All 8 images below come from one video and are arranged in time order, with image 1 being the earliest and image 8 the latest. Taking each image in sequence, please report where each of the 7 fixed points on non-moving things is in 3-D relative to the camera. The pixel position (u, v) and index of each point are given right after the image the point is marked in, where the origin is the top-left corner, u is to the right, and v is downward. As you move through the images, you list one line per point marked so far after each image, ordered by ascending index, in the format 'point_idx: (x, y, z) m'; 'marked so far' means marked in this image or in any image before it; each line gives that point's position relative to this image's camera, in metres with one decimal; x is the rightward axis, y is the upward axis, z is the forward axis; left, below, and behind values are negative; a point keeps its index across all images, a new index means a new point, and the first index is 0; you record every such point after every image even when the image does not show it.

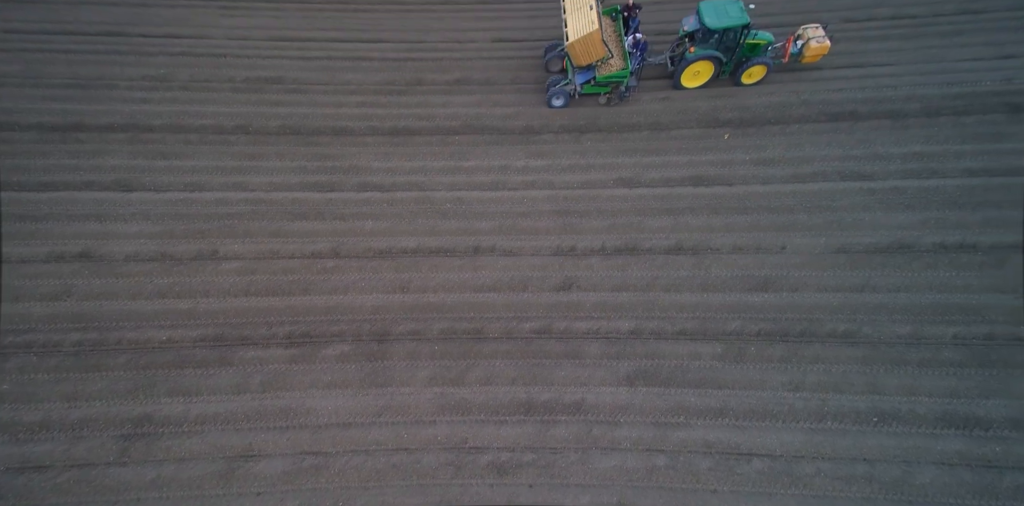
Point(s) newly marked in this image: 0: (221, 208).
0: (-3.7, +0.6, +5.8) m
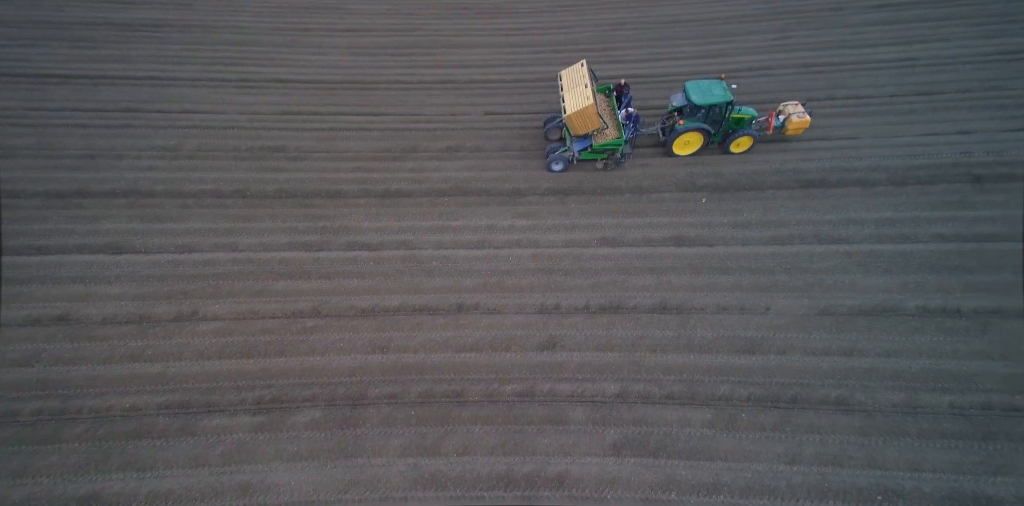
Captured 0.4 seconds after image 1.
0: (-3.8, -0.2, +5.7) m
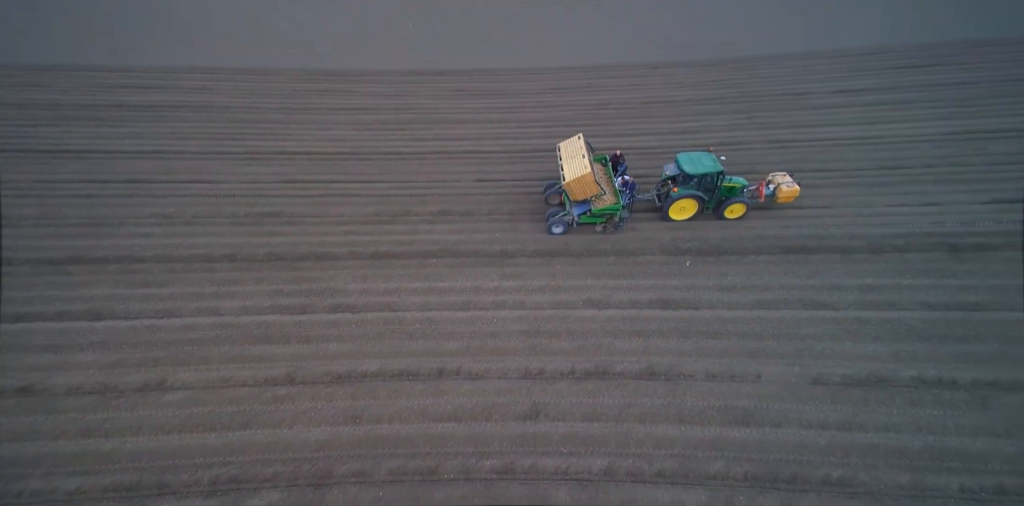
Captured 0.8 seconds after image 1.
0: (-4.0, -1.0, +5.5) m
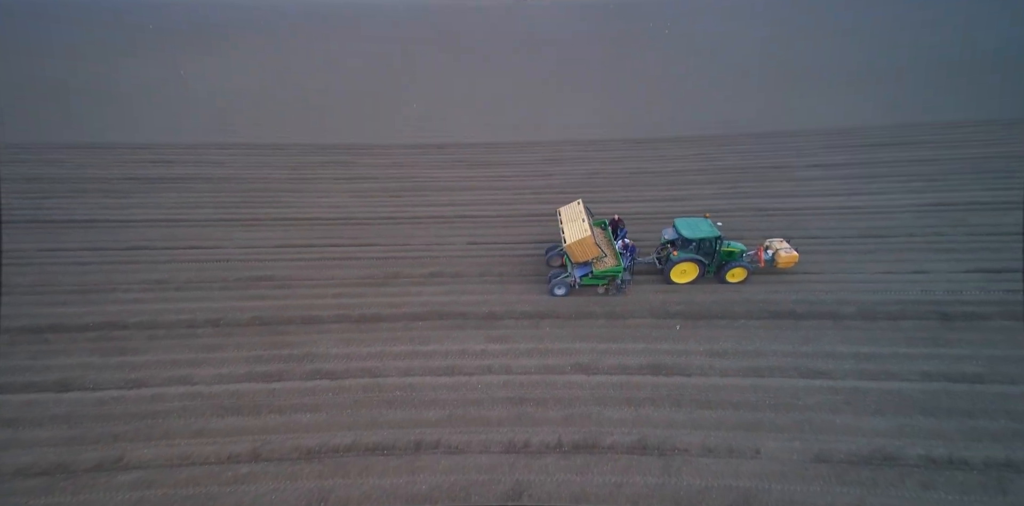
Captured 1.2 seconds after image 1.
0: (-4.2, -1.7, +5.1) m
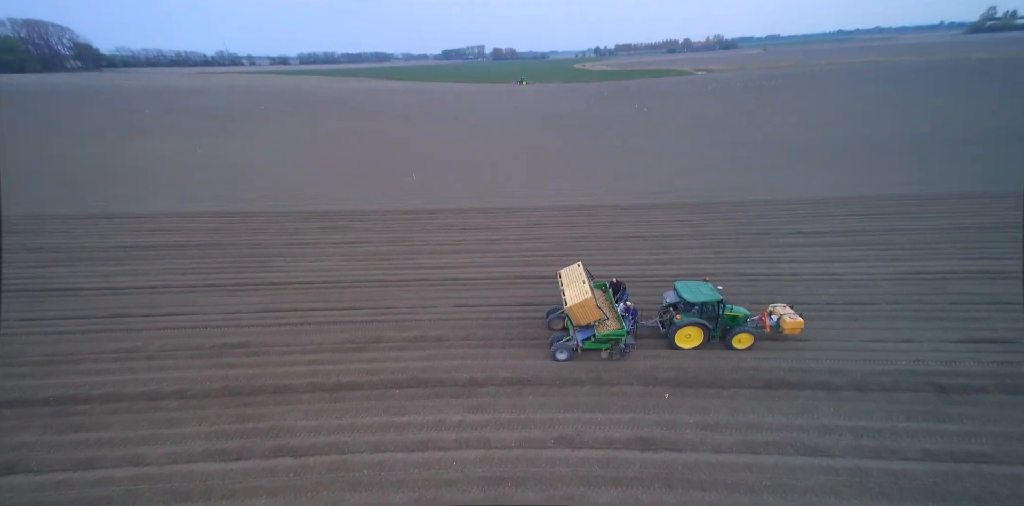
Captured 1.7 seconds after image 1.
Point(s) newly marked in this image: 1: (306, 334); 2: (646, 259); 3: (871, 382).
0: (-4.4, -2.3, +4.6) m
1: (-3.8, -1.4, +8.1) m
2: (+3.0, -0.1, +10.0) m
3: (+4.5, -1.6, +5.6) m
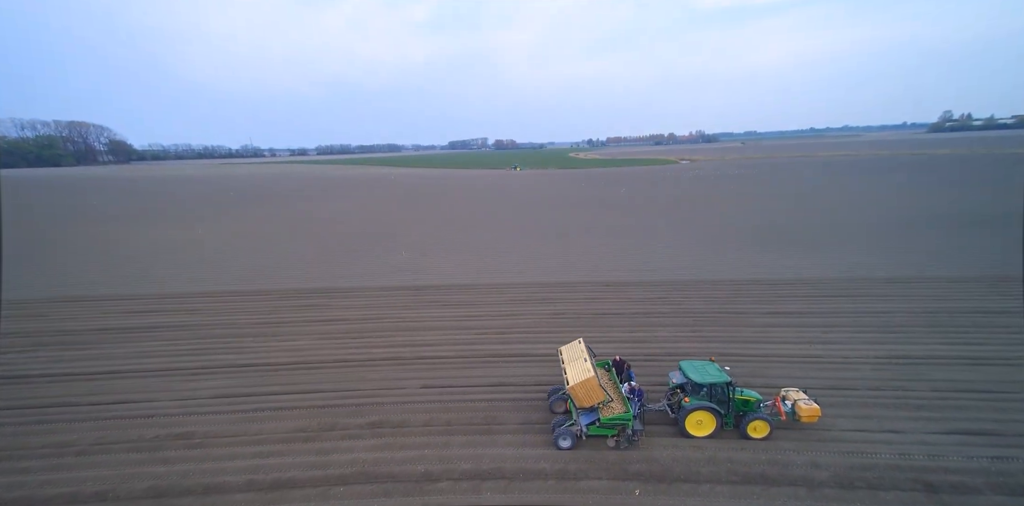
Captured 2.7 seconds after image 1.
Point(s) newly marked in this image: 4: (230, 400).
0: (-4.9, -3.0, +3.8) m
1: (-4.4, -2.8, +7.5) m
2: (+2.4, -1.9, +9.7) m
3: (+4.0, -2.6, +5.1) m
4: (-5.3, -2.7, +8.3) m
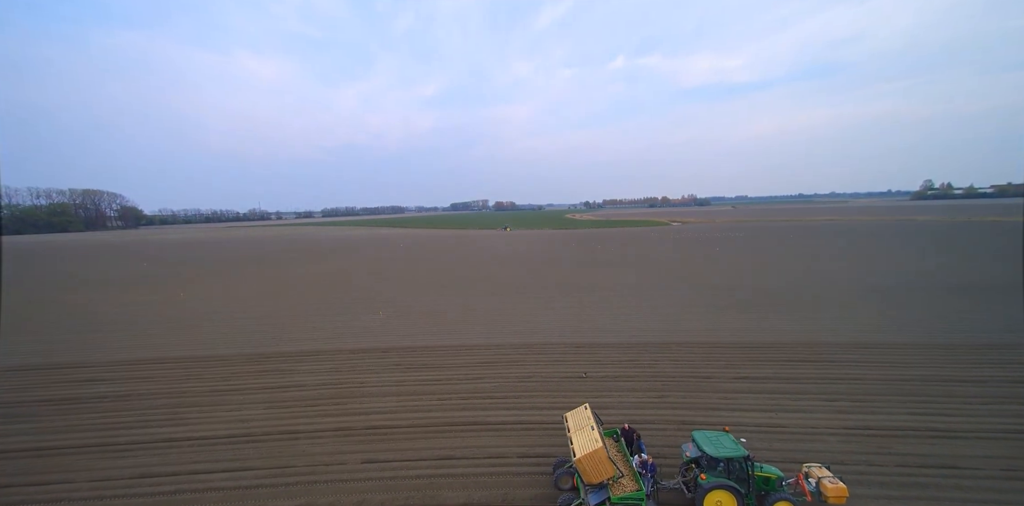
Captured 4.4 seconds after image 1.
0: (-5.7, -3.5, +3.0) m
1: (-5.2, -3.7, +6.7) m
2: (+1.5, -3.1, +9.2) m
3: (+3.2, -3.2, +4.6) m
4: (-6.2, -3.8, +7.5) m
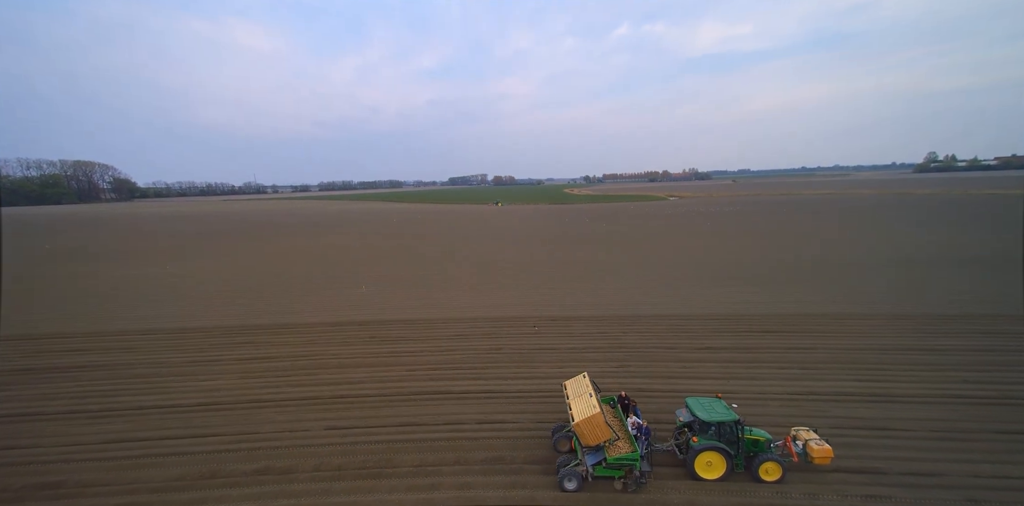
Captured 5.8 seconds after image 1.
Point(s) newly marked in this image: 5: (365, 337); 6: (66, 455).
0: (-6.3, -3.2, +3.2) m
1: (-5.9, -3.3, +6.9) m
2: (+0.8, -2.6, +9.4) m
3: (+2.5, -2.9, +4.8) m
4: (-6.9, -3.3, +7.7) m
5: (-4.5, -2.5, +13.1) m
6: (-7.6, -3.4, +7.5) m
